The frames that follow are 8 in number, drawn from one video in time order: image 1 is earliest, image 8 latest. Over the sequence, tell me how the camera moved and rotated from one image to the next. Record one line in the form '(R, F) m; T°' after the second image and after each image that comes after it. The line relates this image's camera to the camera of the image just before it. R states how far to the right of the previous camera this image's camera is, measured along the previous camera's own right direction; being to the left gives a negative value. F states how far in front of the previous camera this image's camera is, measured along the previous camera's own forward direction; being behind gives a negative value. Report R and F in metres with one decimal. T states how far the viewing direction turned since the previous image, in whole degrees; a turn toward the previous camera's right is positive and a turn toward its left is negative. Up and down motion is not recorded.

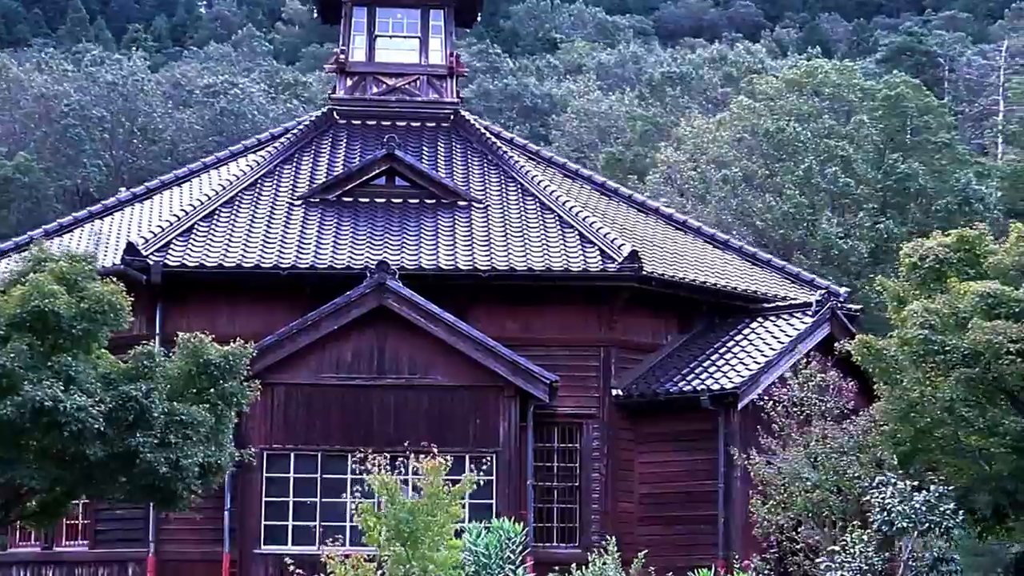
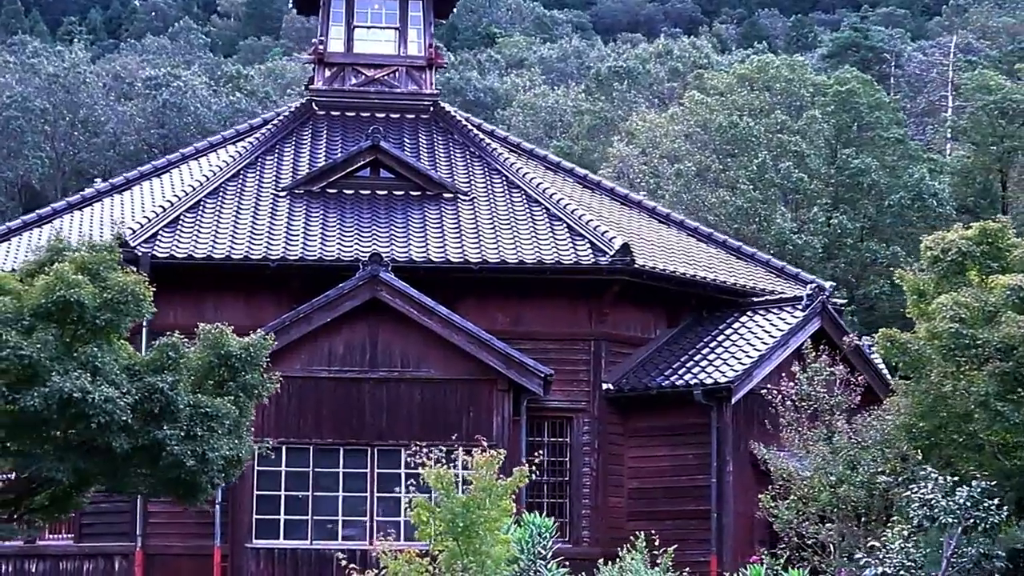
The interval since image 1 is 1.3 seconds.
(-0.5, +0.1) m; +2°
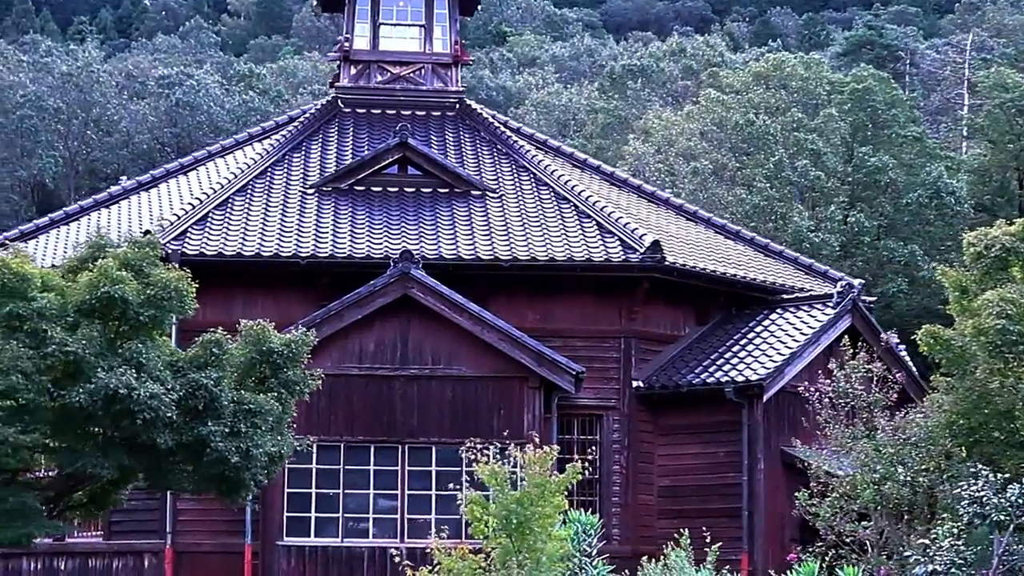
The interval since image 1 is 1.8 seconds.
(-0.2, 0.0) m; 0°
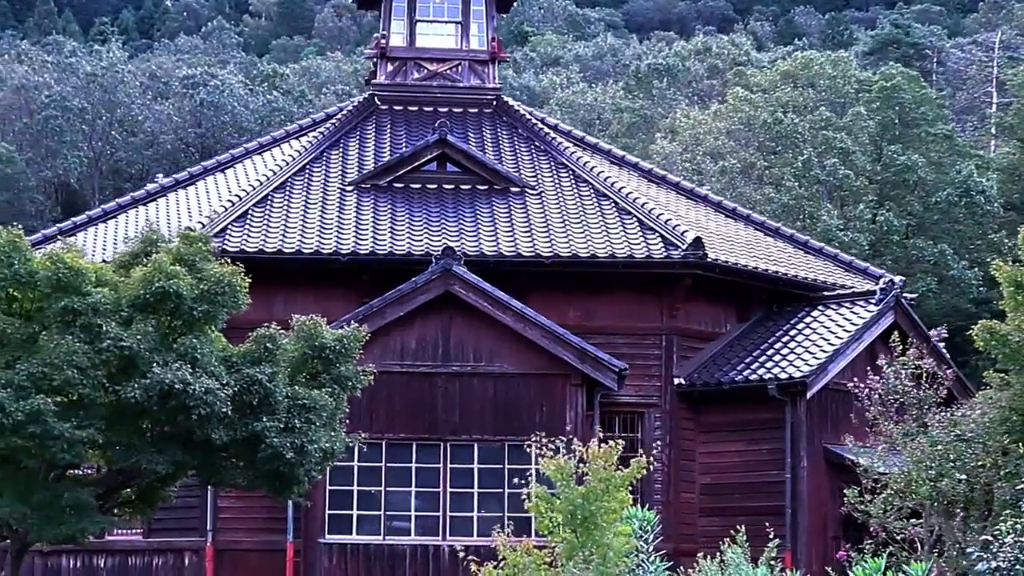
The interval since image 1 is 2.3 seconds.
(-0.2, +0.1) m; -1°
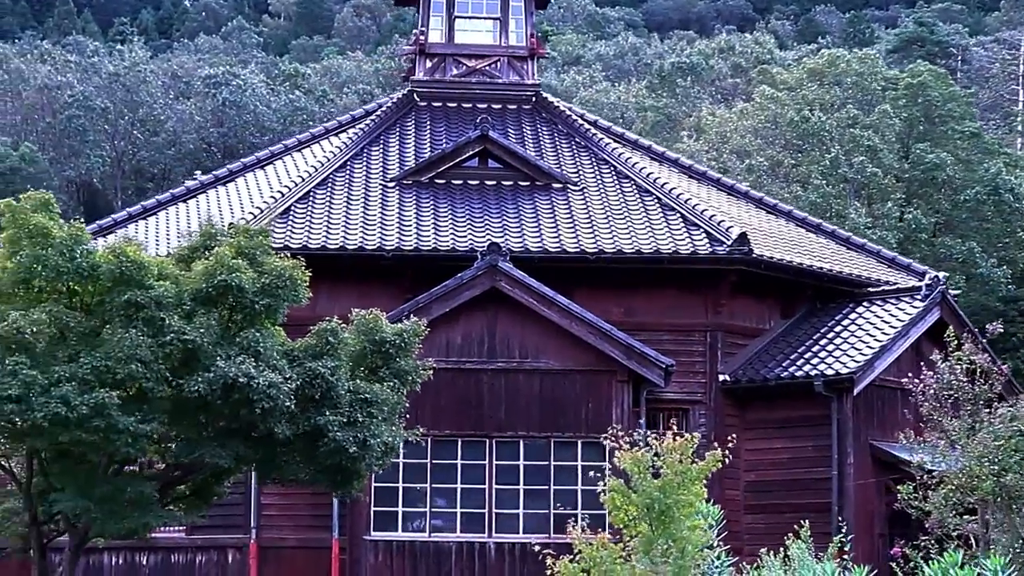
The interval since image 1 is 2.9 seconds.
(-0.2, +0.1) m; -1°
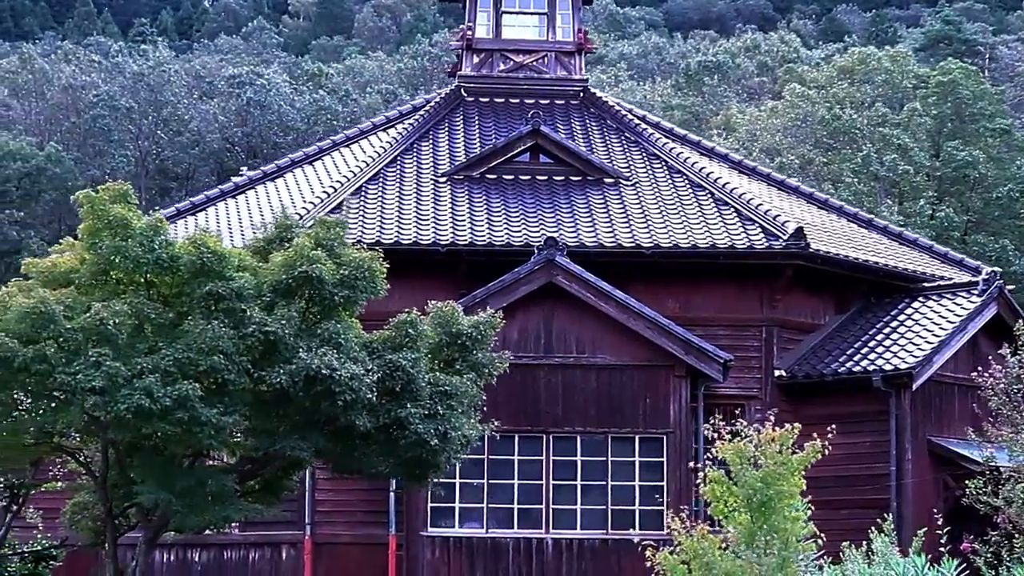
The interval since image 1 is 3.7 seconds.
(-0.3, +0.1) m; -1°
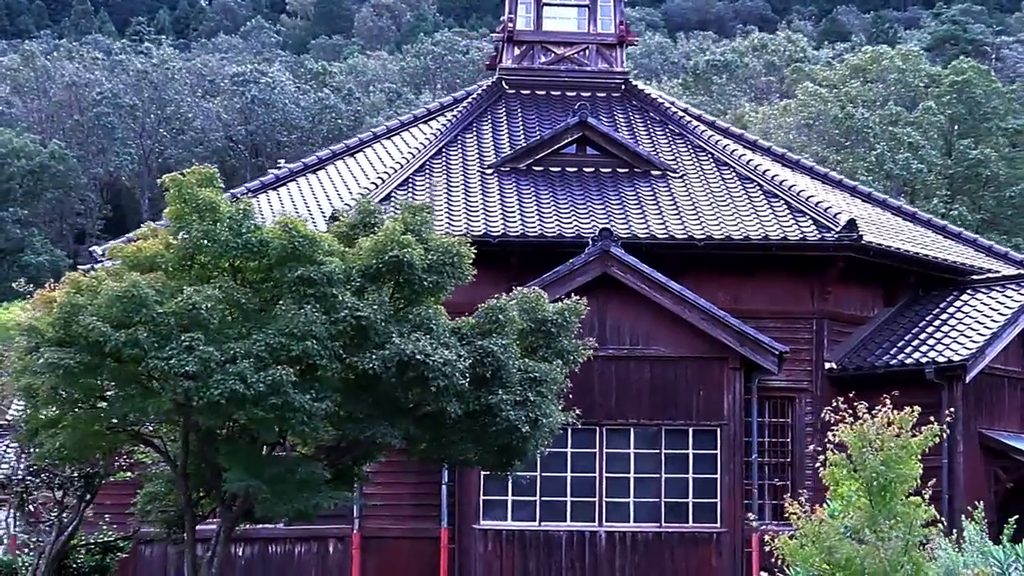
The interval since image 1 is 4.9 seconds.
(-0.5, +0.1) m; 0°
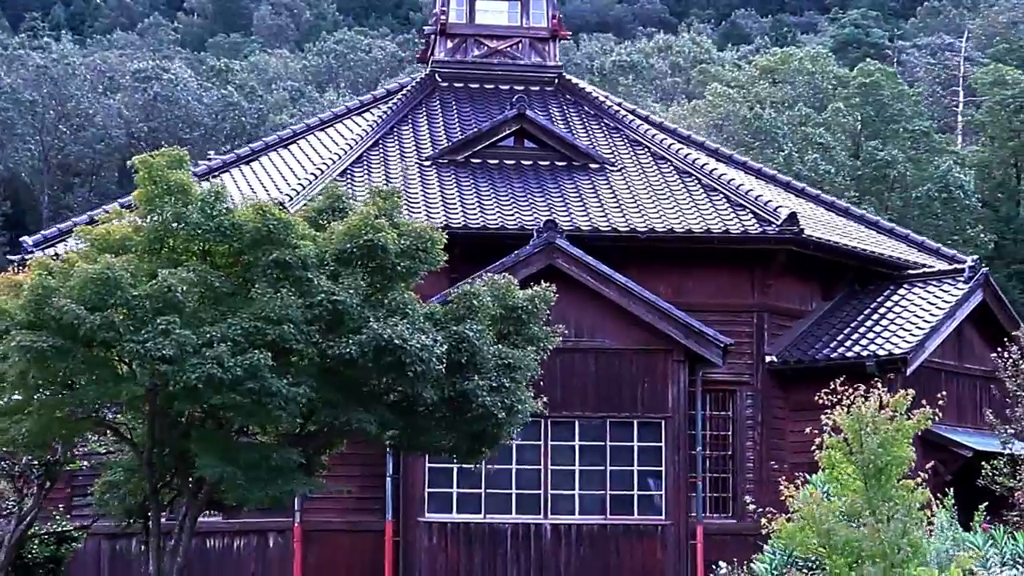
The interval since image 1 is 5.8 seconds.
(-0.4, +0.1) m; +3°
